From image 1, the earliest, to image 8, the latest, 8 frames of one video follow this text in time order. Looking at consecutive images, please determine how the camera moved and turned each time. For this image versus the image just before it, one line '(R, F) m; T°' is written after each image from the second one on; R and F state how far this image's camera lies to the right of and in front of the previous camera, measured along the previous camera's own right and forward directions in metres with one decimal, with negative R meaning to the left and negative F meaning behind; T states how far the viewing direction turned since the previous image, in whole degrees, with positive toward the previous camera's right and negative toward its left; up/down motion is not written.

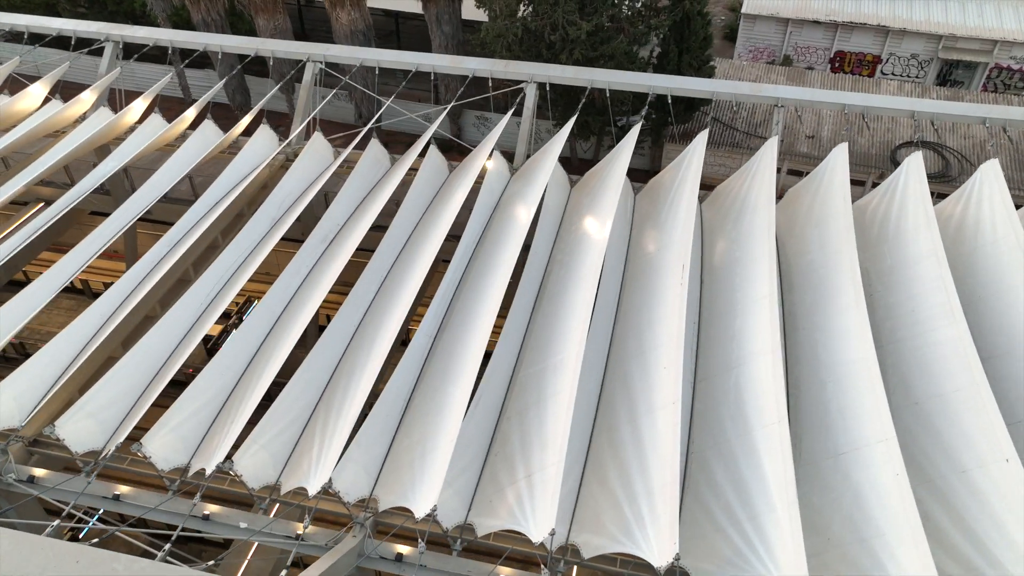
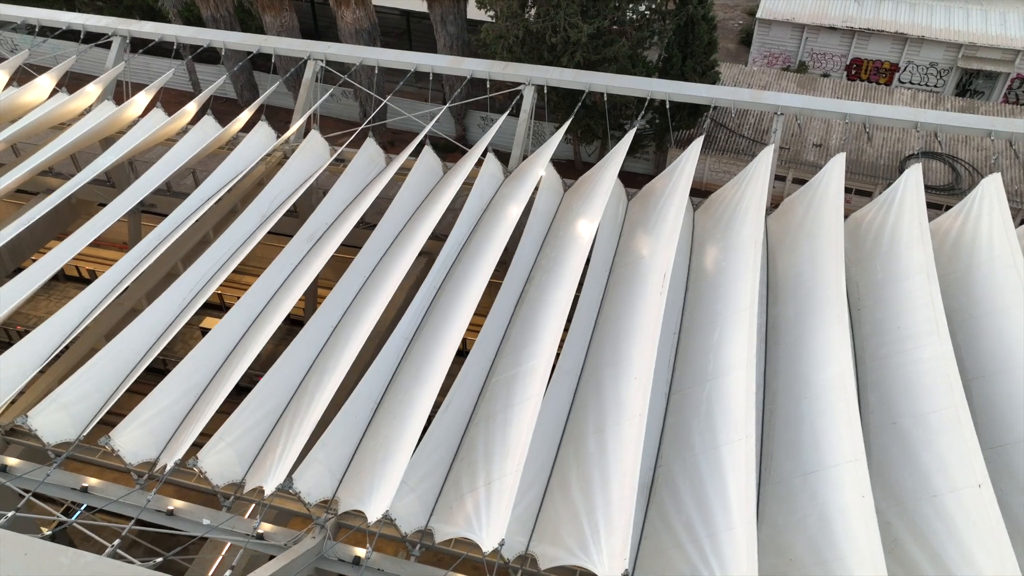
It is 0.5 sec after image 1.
(+0.7, +0.1) m; -2°
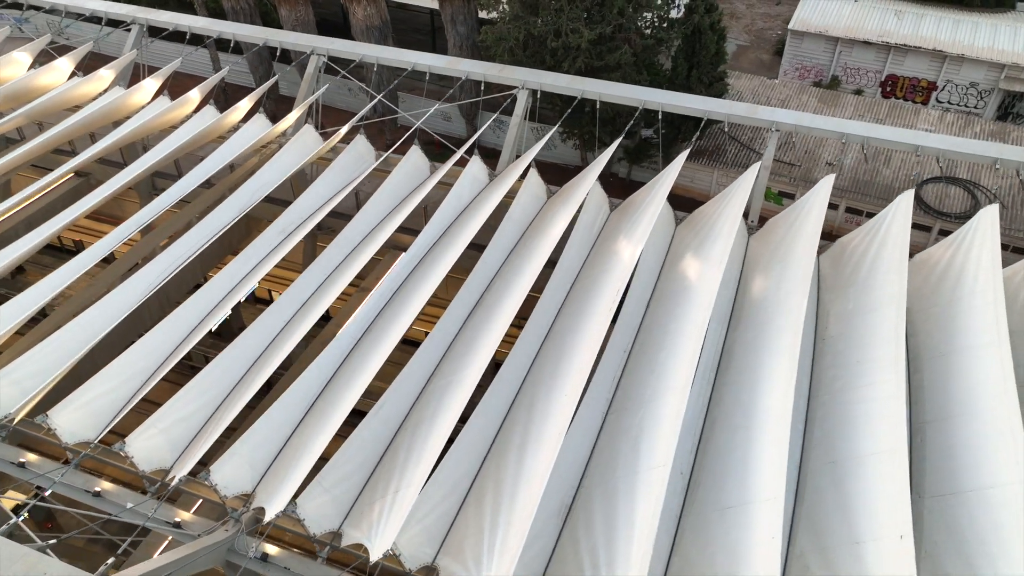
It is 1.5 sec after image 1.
(+1.5, +0.2) m; -4°
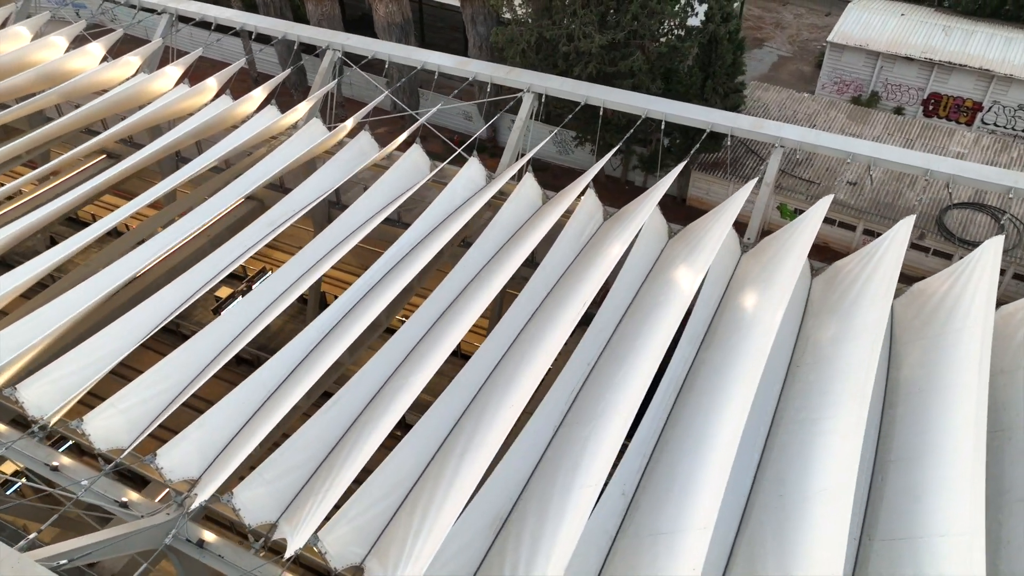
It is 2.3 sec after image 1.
(+1.2, +0.1) m; -4°
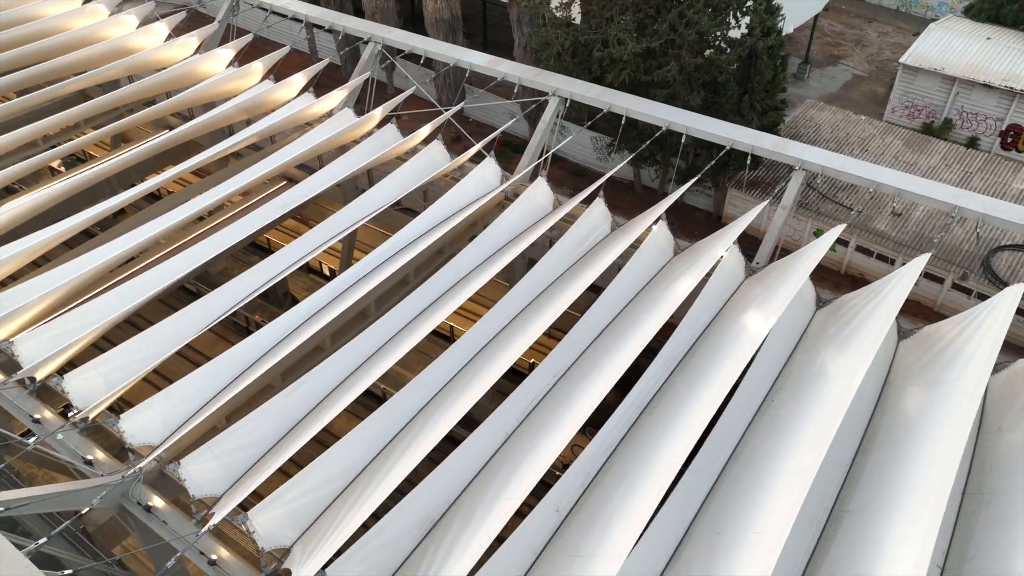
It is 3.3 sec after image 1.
(+1.5, +0.2) m; -6°
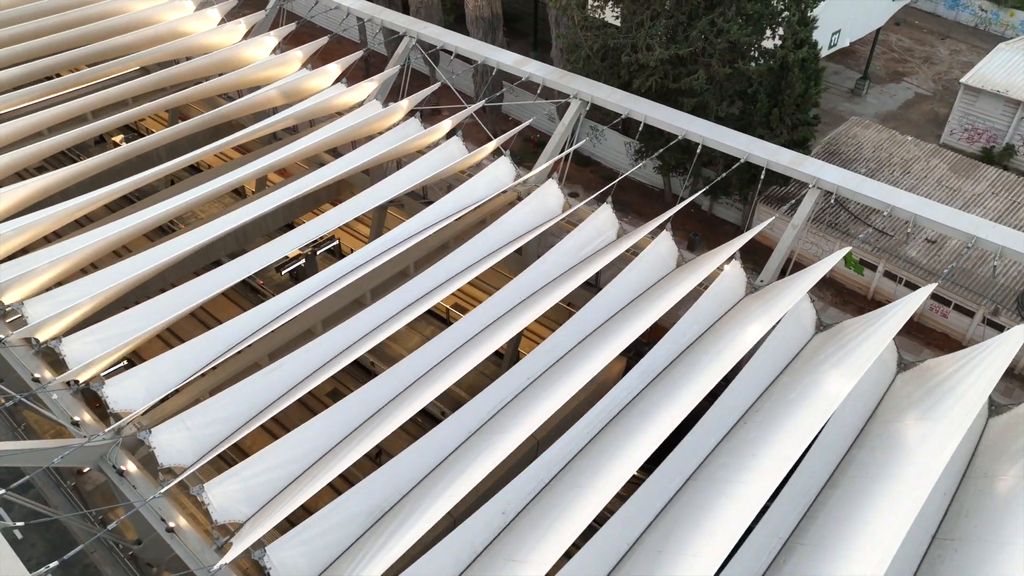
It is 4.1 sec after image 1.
(+1.2, +0.1) m; -5°
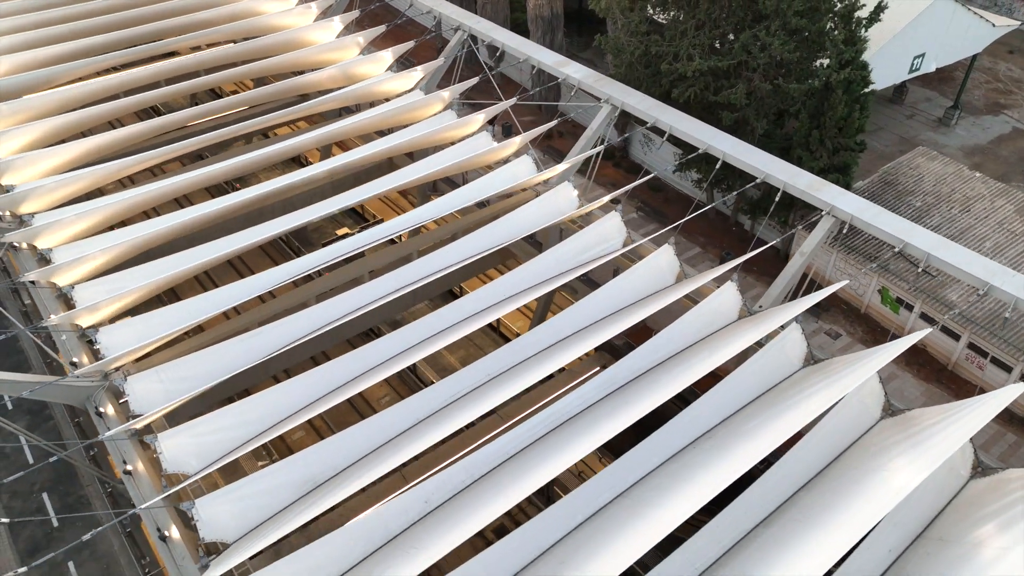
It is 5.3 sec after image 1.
(+1.8, 0.0) m; -7°
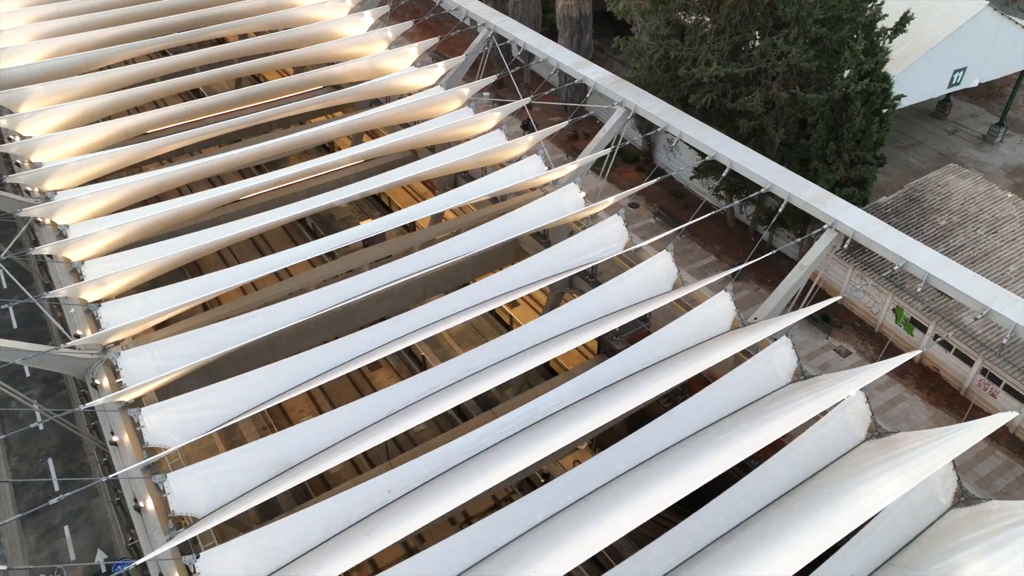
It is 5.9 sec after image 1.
(+0.9, 0.0) m; -4°
